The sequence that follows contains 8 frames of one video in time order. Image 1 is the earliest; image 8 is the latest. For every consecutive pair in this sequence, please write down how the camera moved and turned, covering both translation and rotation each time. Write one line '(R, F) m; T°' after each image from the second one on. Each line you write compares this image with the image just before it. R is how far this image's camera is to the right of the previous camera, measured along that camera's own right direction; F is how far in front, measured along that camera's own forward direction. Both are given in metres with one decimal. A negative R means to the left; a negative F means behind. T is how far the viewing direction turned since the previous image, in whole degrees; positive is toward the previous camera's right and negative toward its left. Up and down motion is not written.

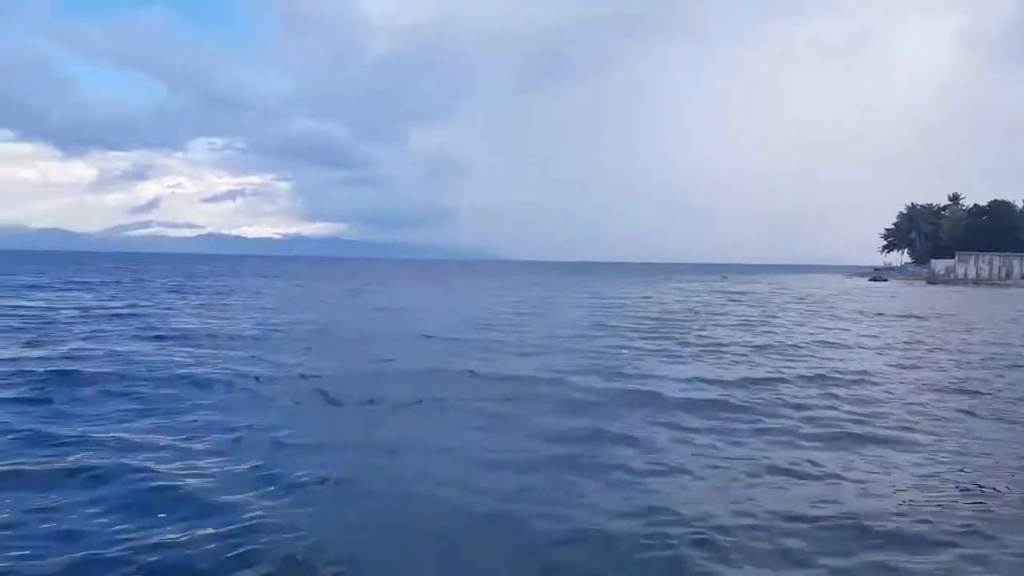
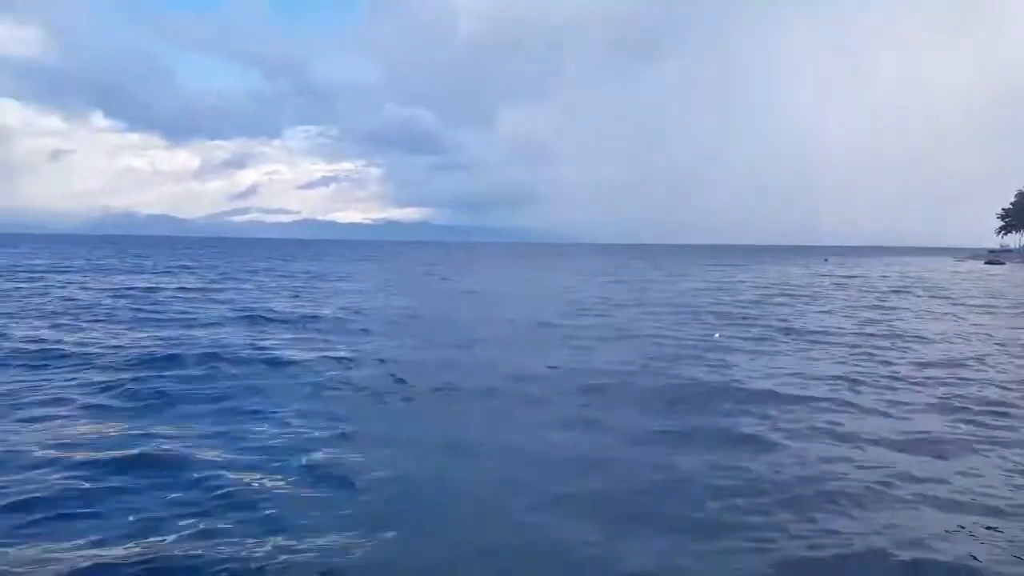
(+0.1, +0.3) m; -7°
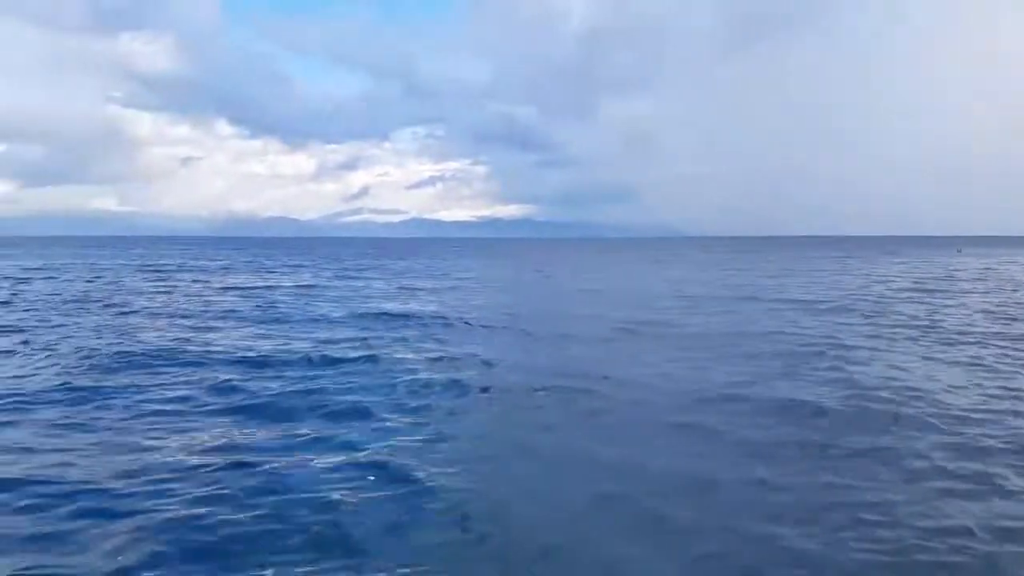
(+0.2, +0.1) m; -8°
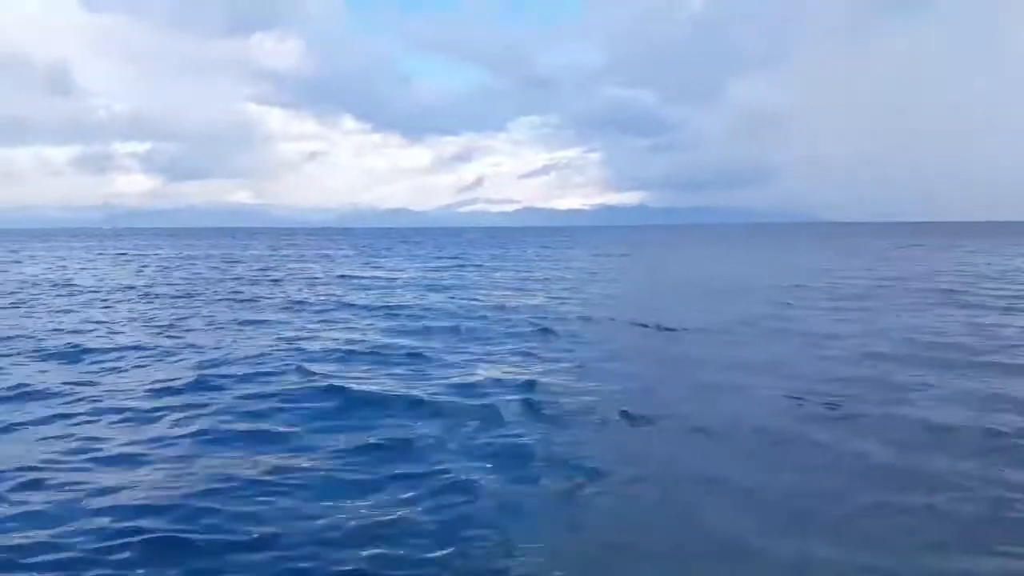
(+0.4, -0.1) m; -9°
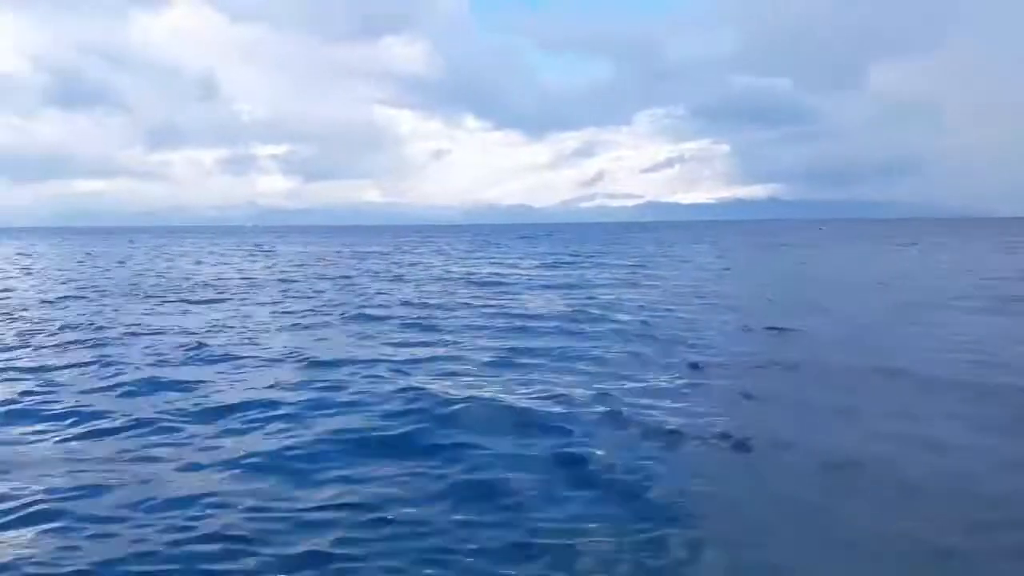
(+0.2, +0.2) m; -9°
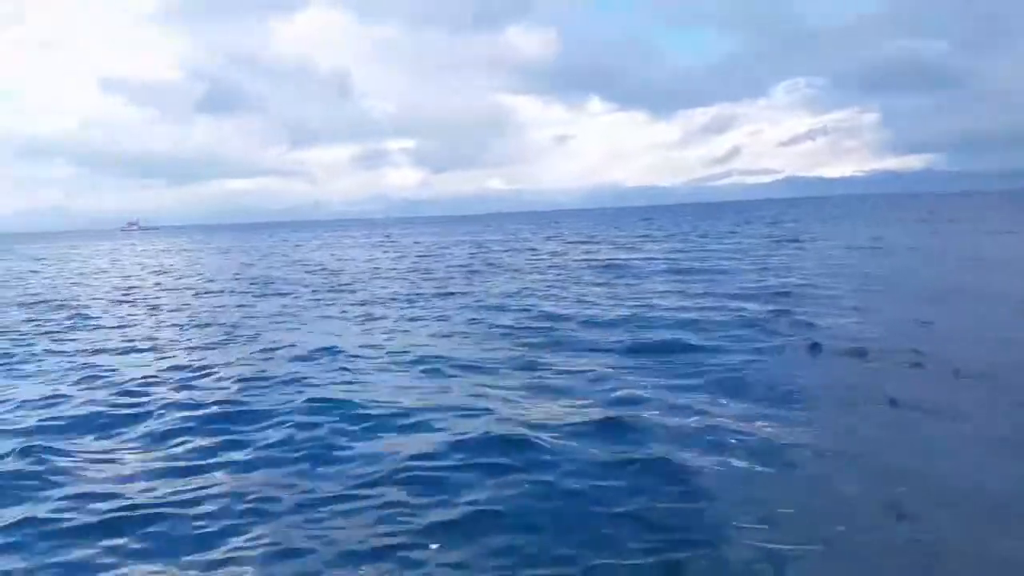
(+0.3, +0.7) m; -10°
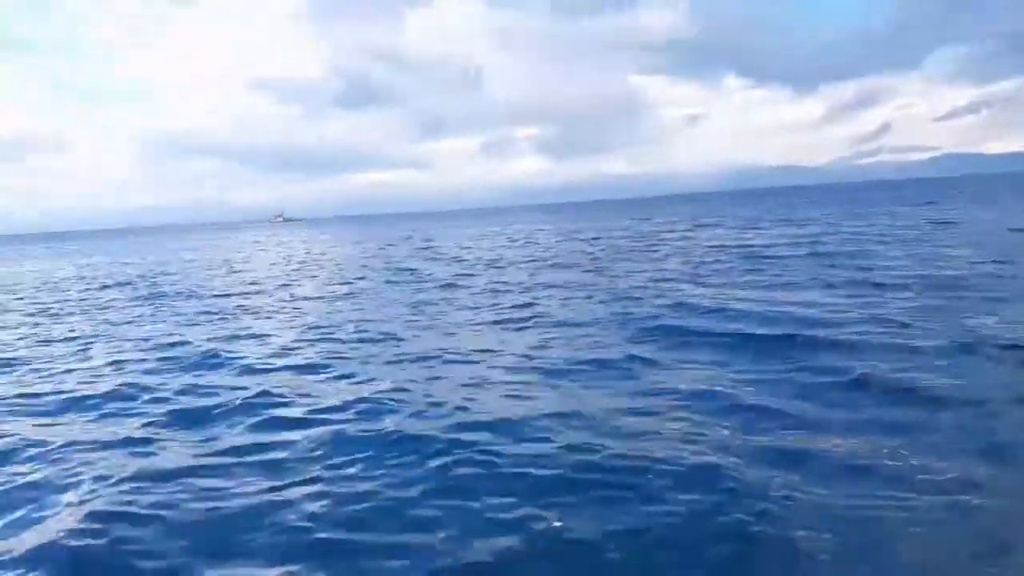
(+0.2, +0.6) m; -10°
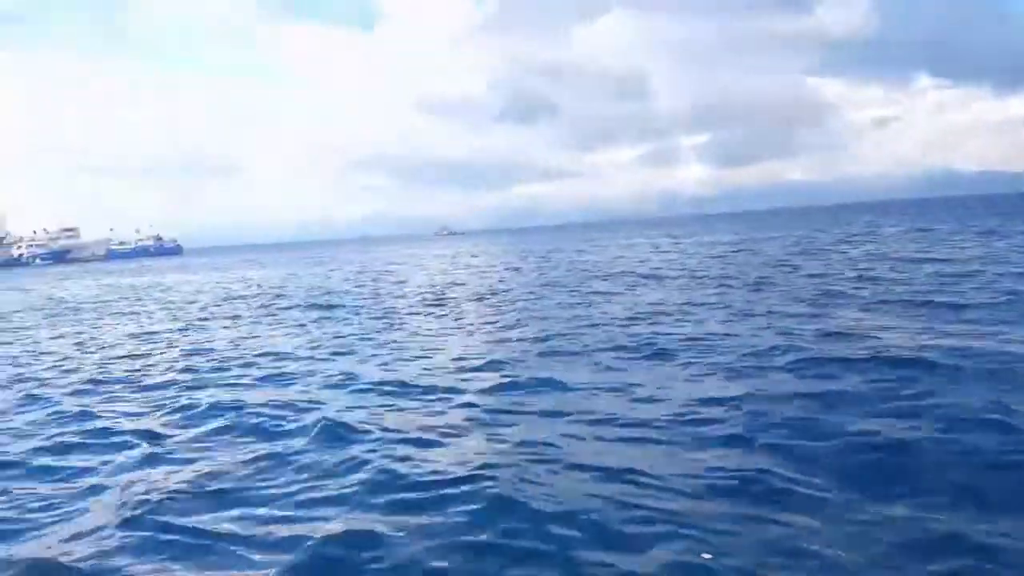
(+0.1, +0.5) m; -12°
